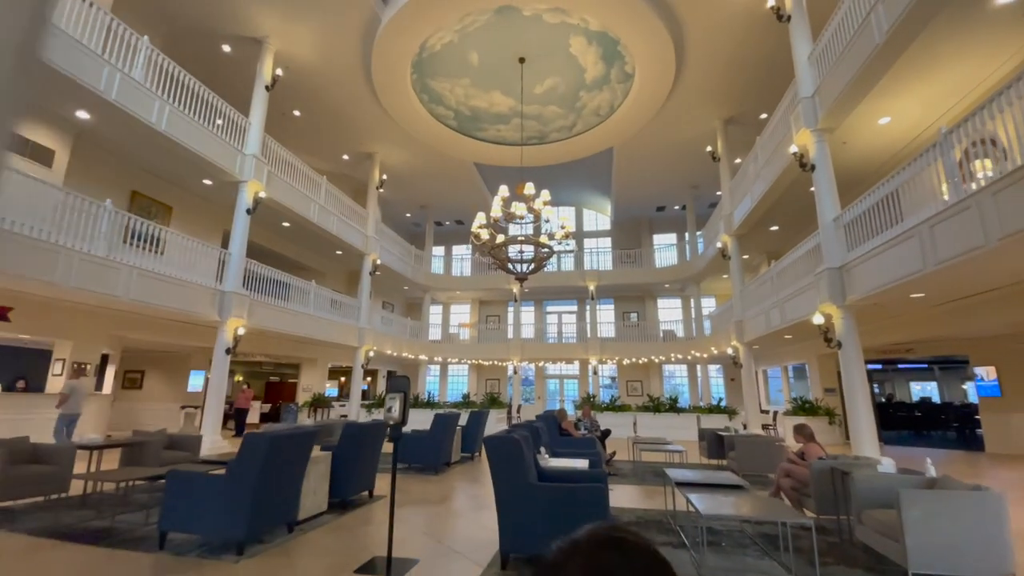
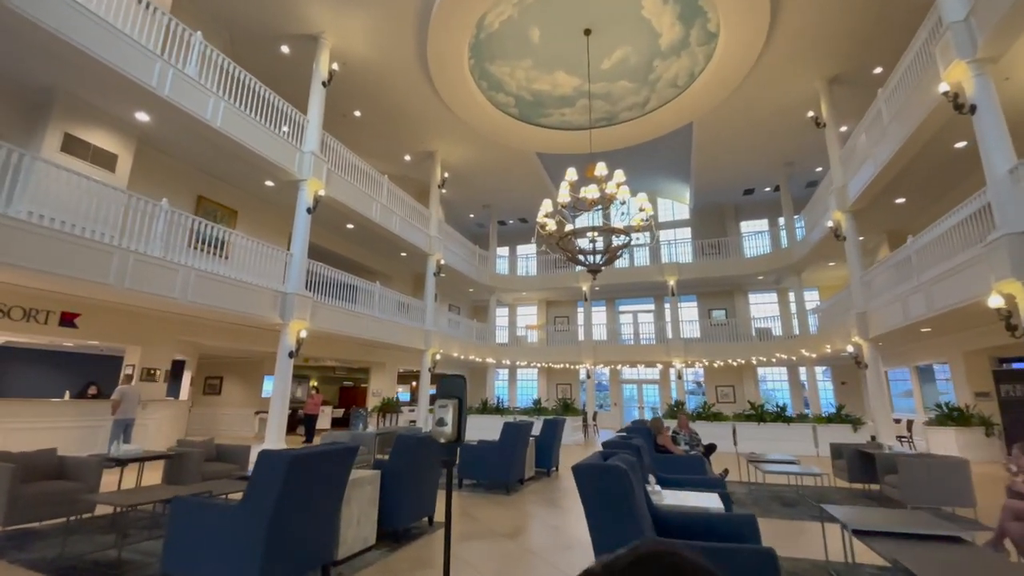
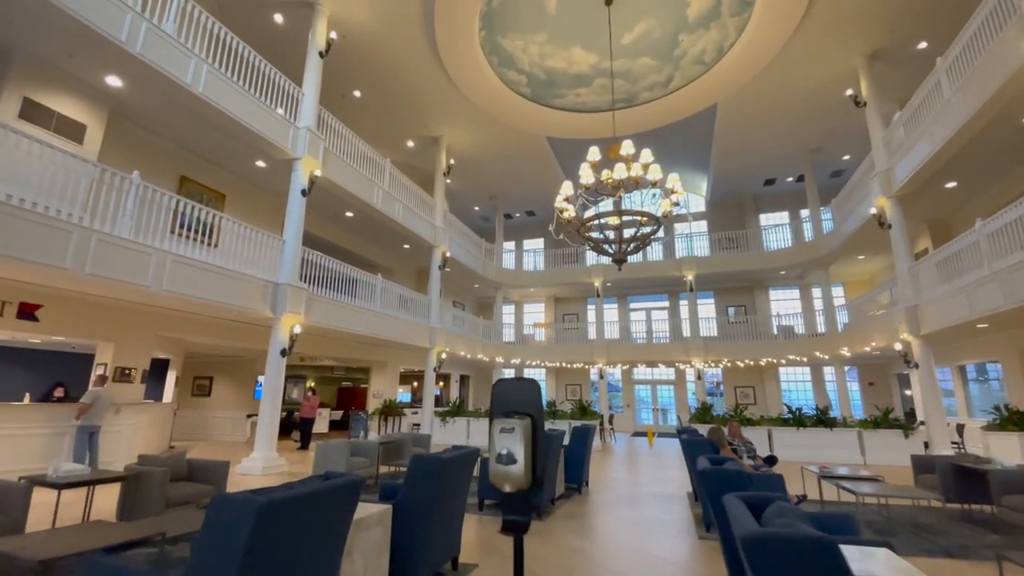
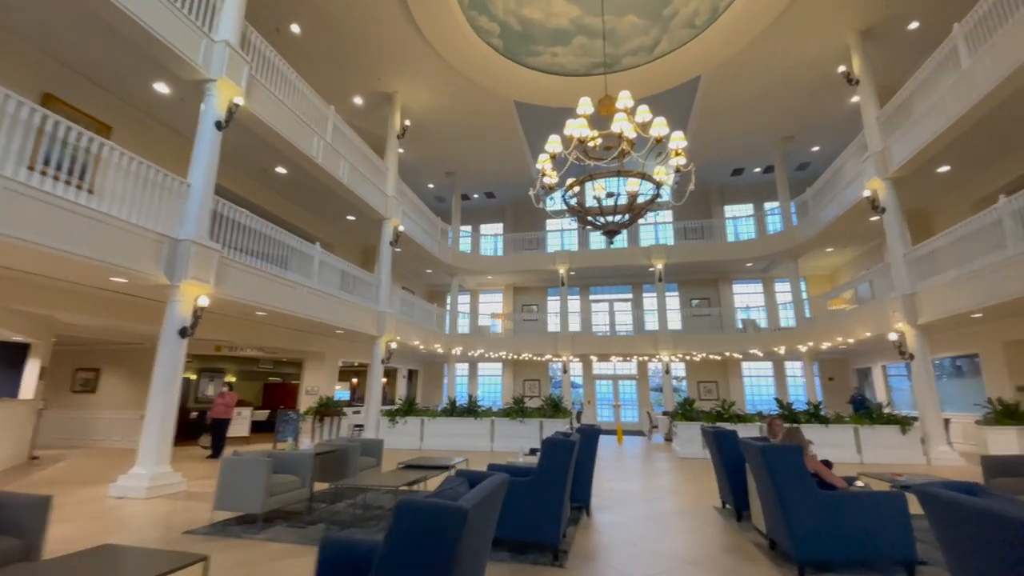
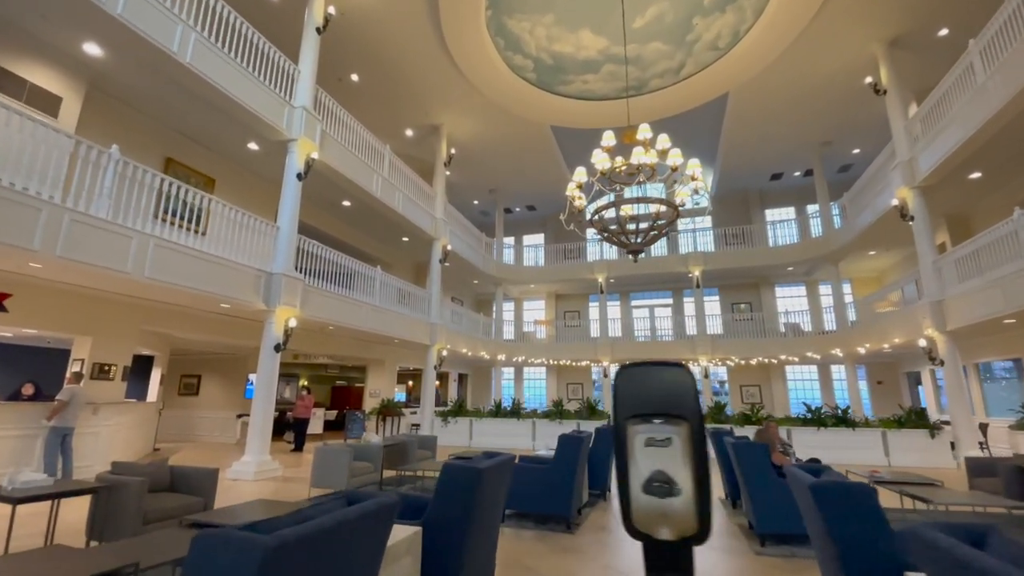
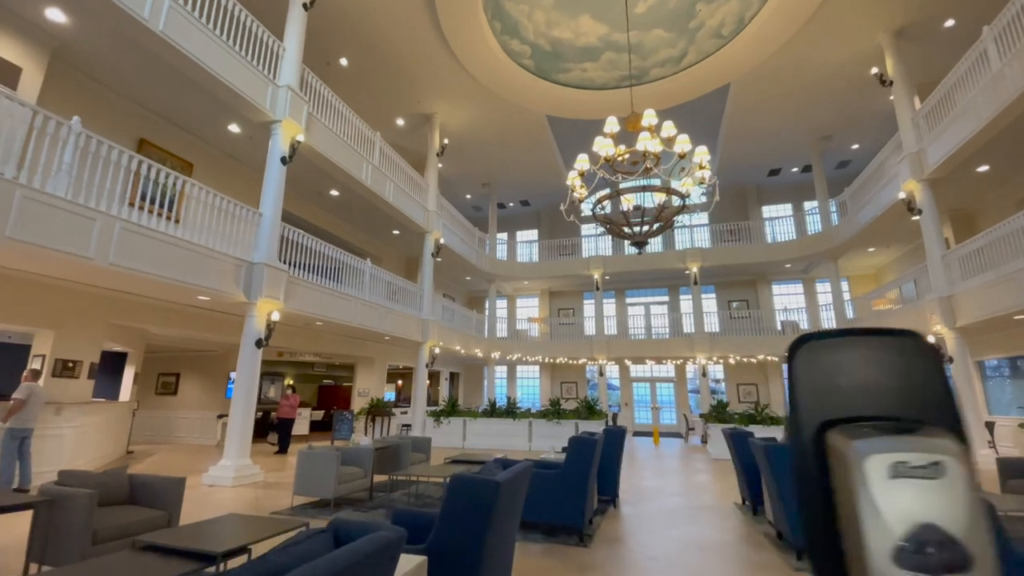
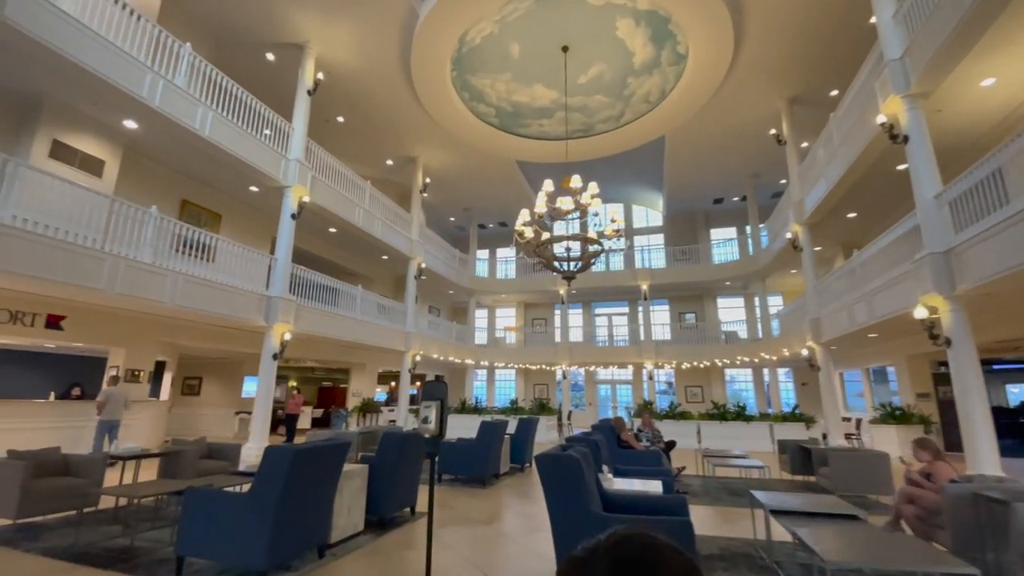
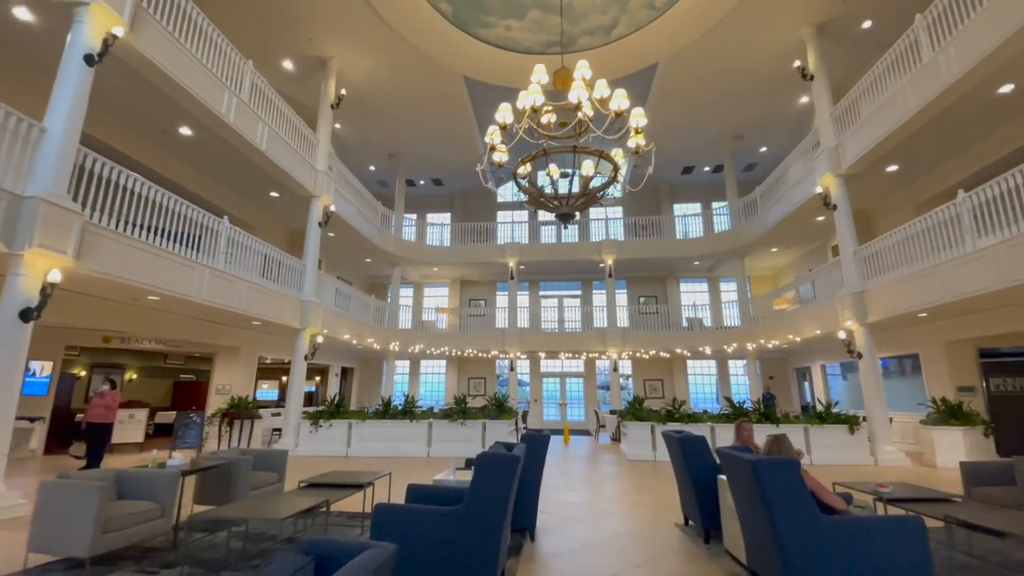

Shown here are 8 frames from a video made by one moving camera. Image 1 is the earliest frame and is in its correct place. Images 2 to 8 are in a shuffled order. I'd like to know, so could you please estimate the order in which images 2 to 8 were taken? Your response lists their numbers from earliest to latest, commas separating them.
7, 2, 3, 5, 6, 4, 8
